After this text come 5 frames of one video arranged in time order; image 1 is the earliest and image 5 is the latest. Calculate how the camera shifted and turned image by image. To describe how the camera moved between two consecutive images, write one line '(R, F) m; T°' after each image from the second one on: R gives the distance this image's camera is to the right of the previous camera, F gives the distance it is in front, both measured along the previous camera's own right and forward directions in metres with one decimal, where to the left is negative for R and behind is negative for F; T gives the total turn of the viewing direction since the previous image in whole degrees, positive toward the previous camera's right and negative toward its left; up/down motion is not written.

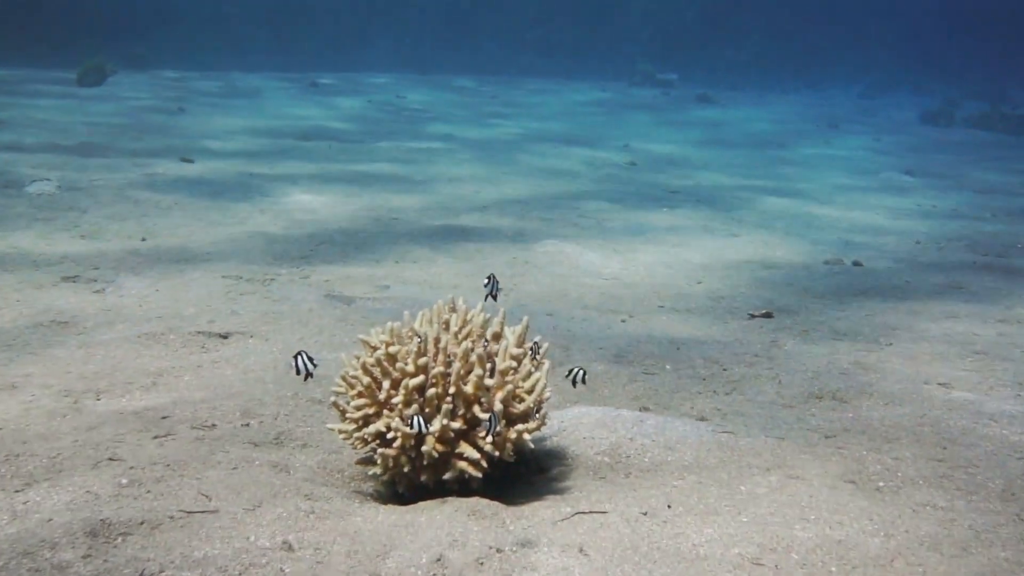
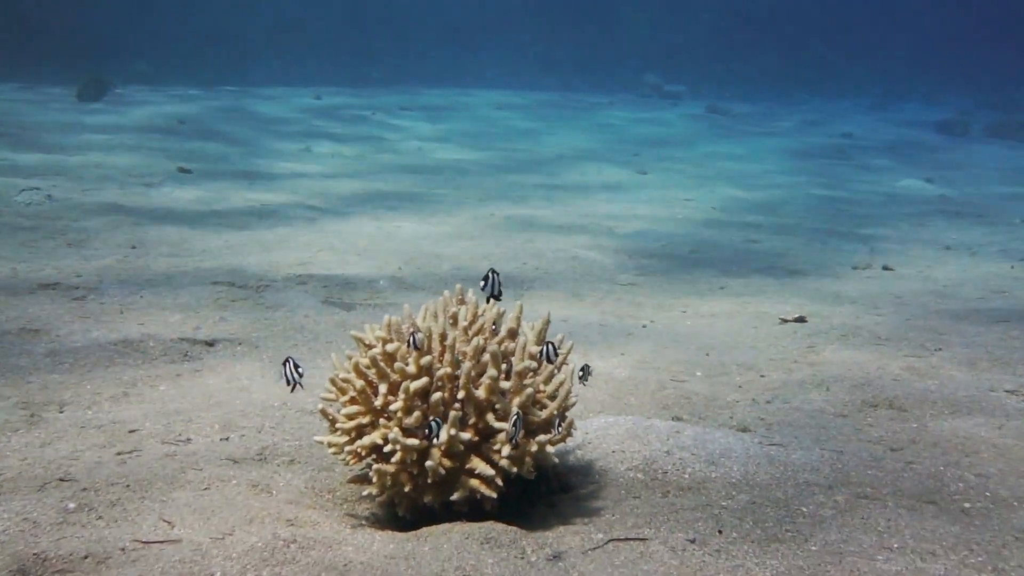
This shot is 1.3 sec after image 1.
(-0.1, +0.6) m; 0°
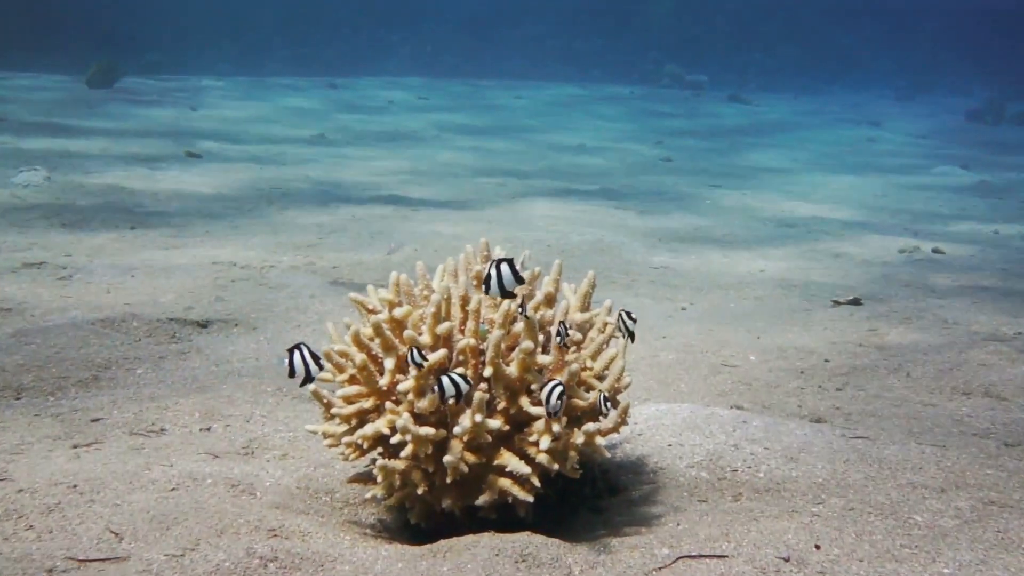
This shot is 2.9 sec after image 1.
(-0.1, +0.7) m; -1°
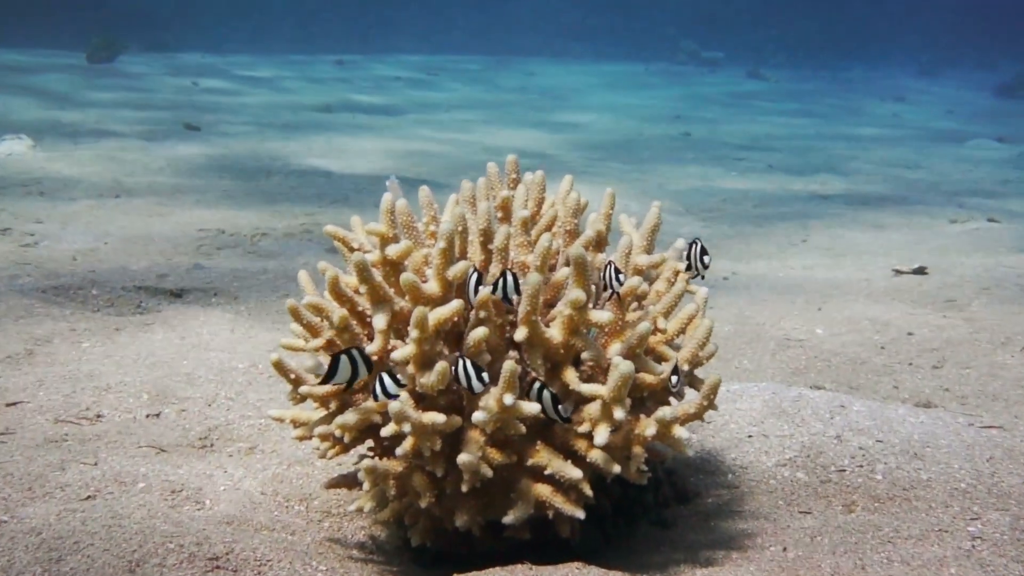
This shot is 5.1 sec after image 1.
(-0.1, +0.8) m; -1°
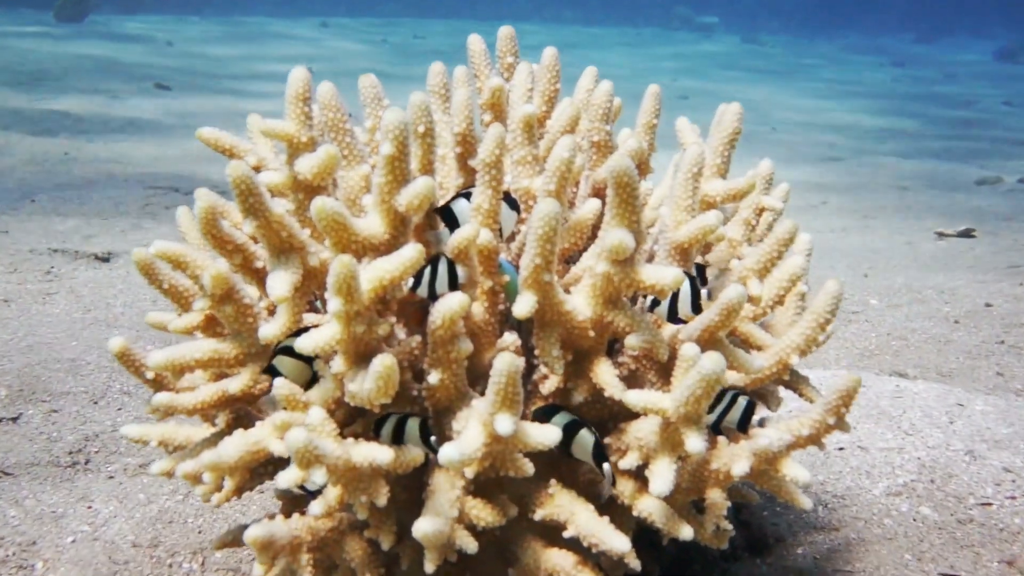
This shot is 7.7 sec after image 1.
(0.0, +0.8) m; +1°
